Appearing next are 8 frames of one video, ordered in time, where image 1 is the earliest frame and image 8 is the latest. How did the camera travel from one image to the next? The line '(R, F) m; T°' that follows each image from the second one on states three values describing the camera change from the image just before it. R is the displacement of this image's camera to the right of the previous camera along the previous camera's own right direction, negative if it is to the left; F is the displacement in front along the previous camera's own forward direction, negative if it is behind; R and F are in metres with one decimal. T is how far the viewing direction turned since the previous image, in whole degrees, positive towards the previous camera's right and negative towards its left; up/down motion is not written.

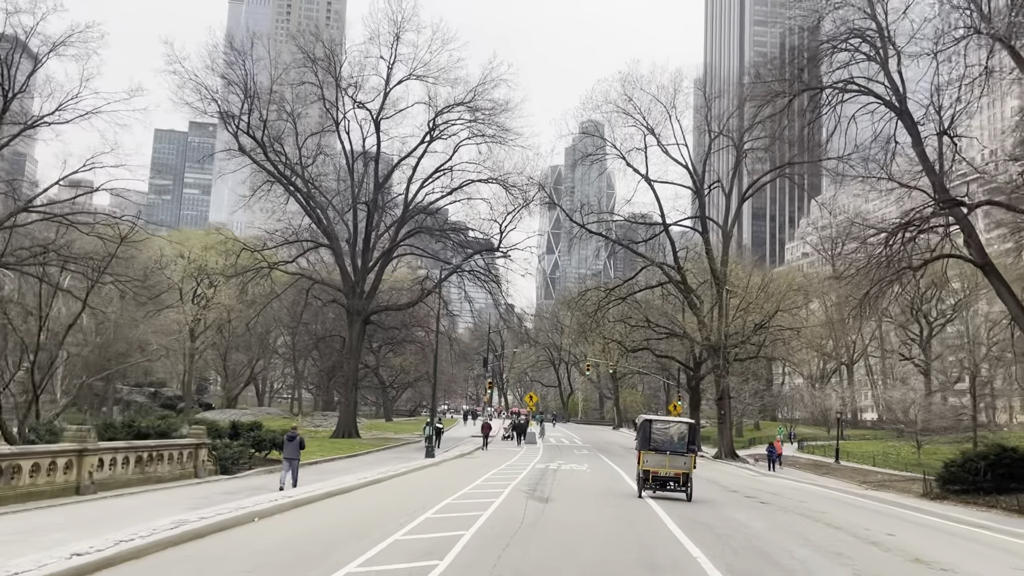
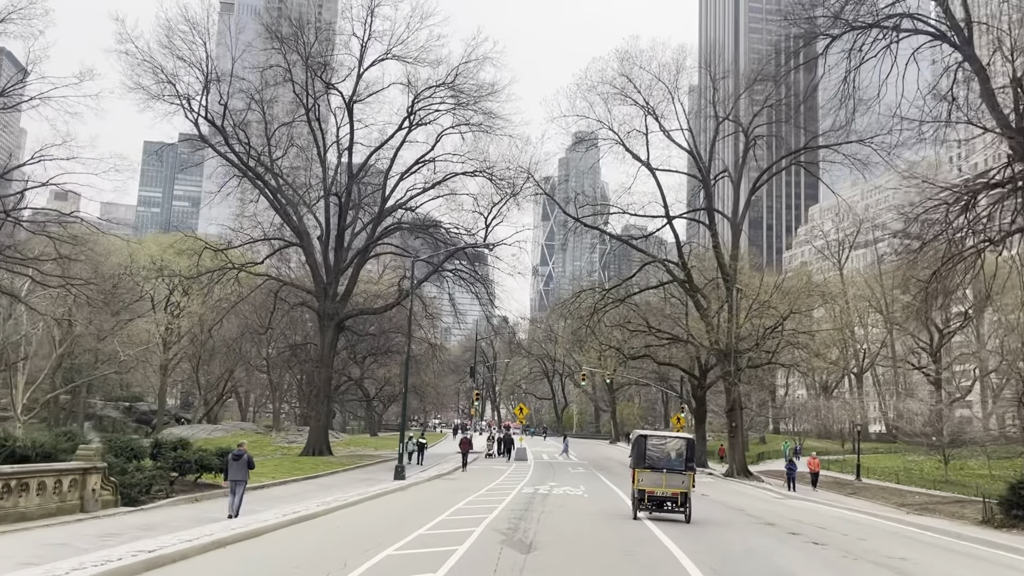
(+0.3, +3.8) m; 0°
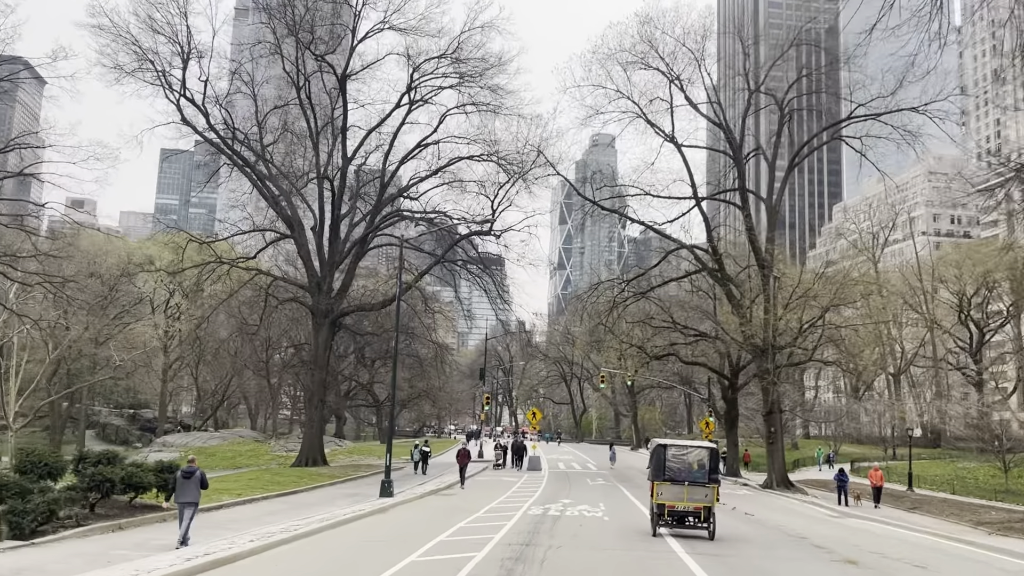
(+0.3, +3.5) m; -1°
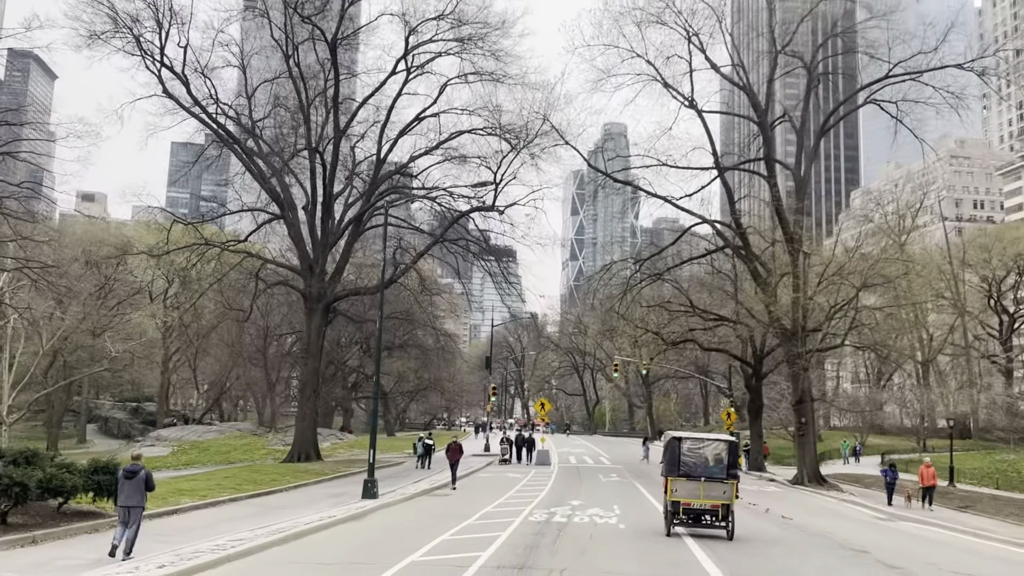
(+0.2, +2.5) m; -1°
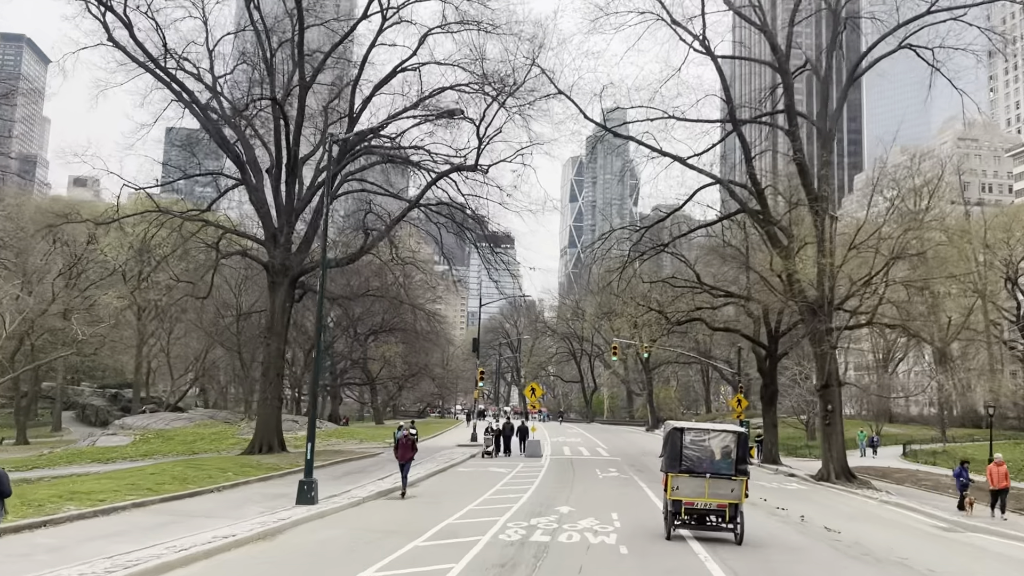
(+0.4, +3.5) m; 0°
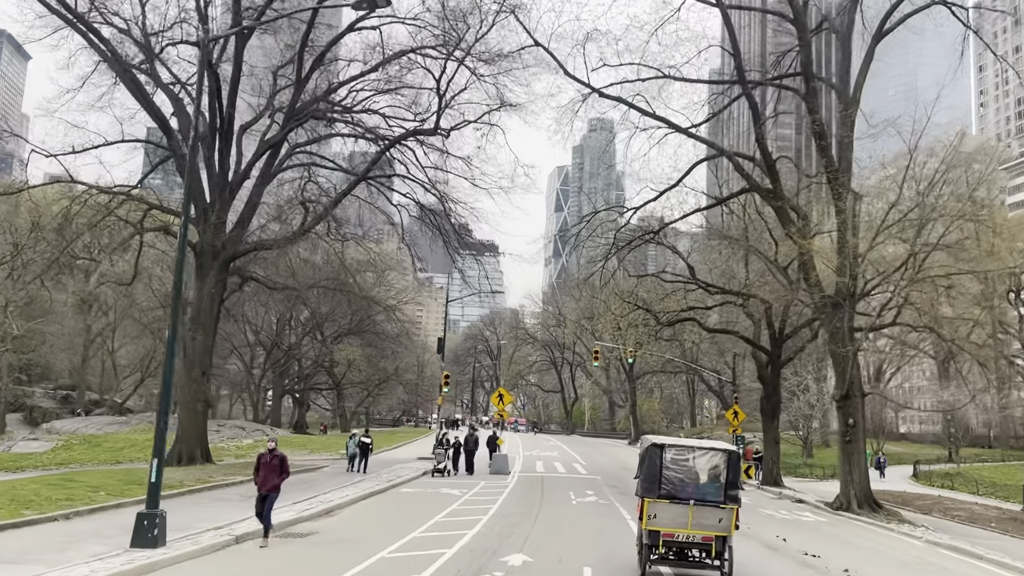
(+0.5, +4.0) m; +1°
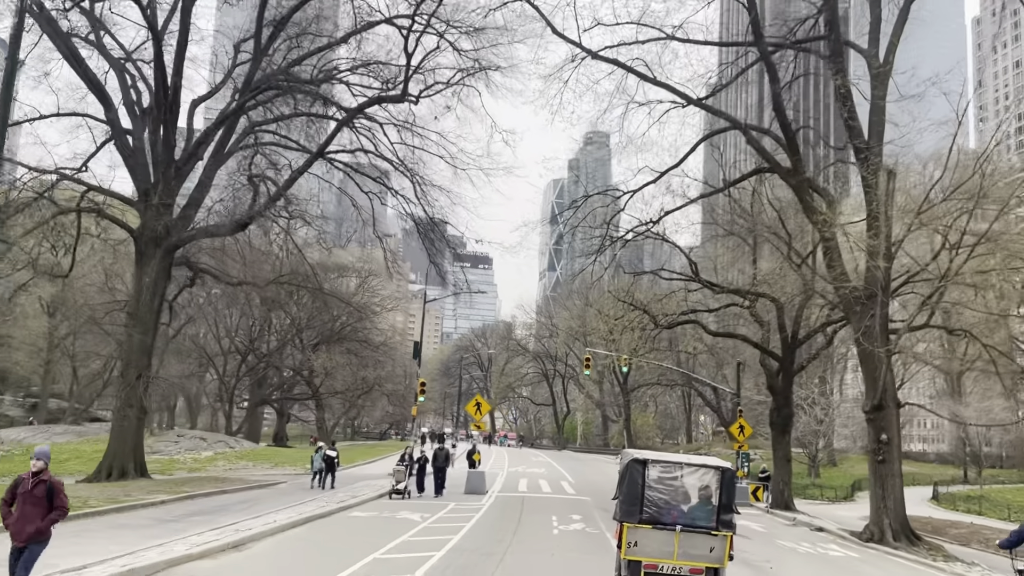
(+0.4, +3.0) m; 0°
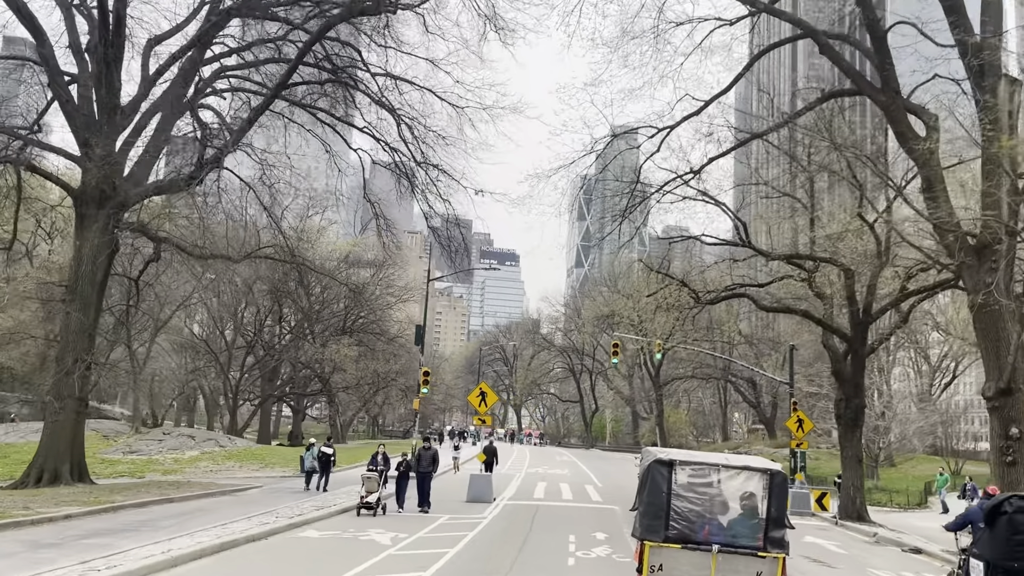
(+0.4, +4.0) m; -2°
